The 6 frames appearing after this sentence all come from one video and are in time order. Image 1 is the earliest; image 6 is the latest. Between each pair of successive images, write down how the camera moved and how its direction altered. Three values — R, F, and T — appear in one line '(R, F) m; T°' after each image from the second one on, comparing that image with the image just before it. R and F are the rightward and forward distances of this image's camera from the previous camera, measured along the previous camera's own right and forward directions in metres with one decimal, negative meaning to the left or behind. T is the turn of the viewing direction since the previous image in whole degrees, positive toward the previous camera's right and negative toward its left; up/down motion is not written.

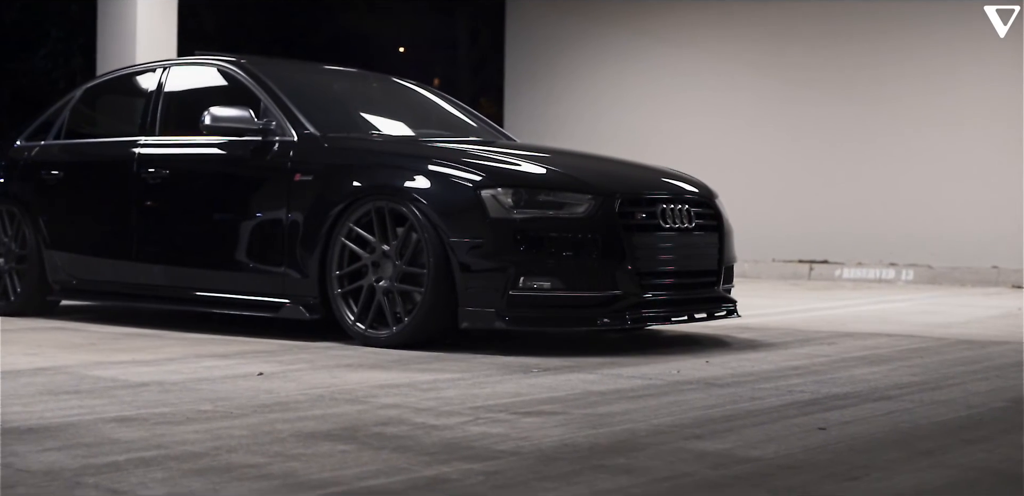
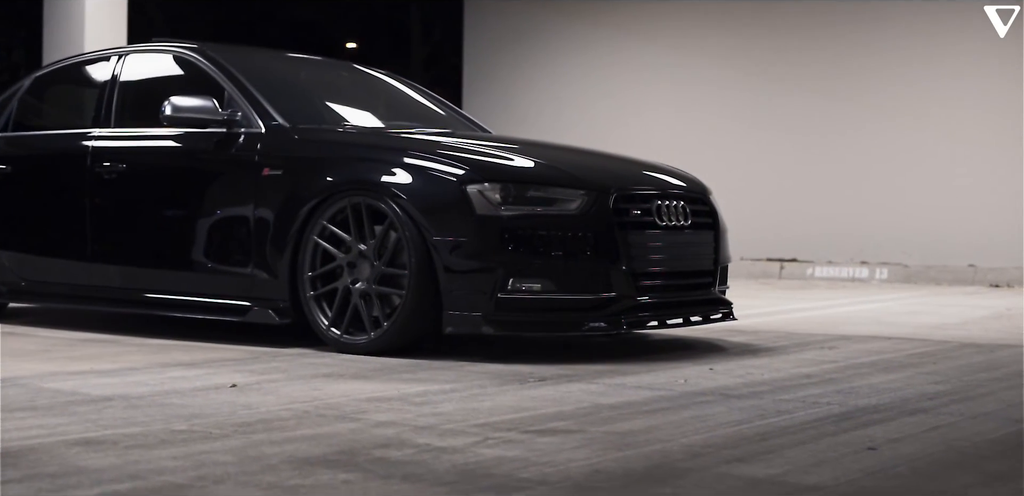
(-0.2, +0.4) m; +2°
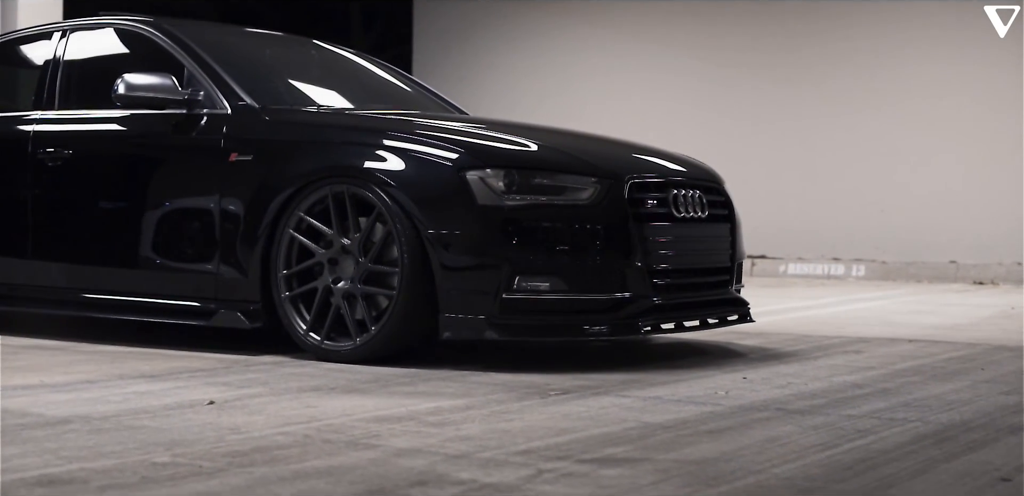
(-0.3, +0.5) m; +3°
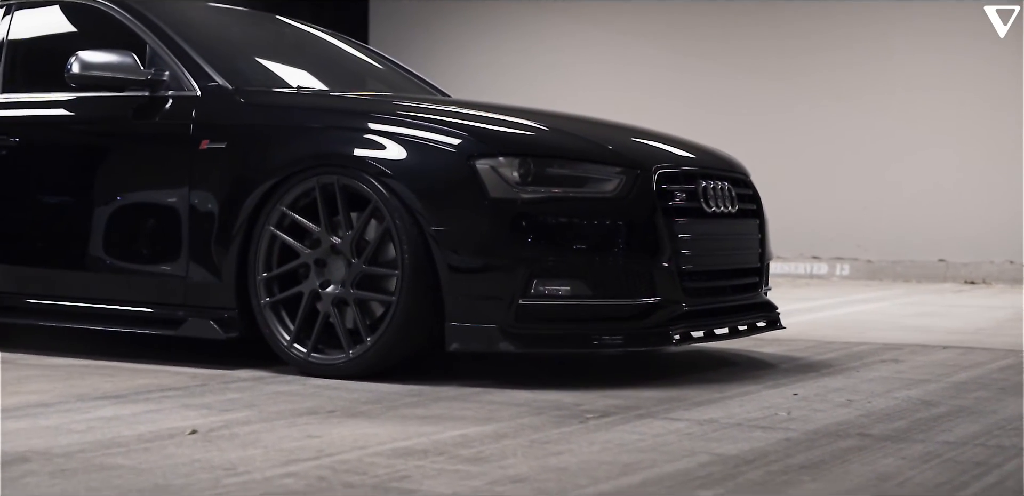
(-0.2, +0.5) m; +3°
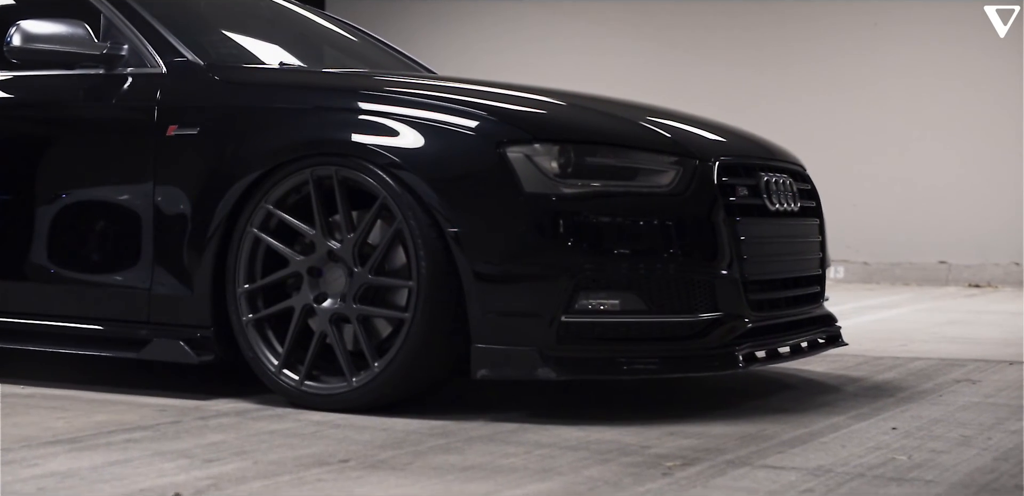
(-0.2, +0.7) m; +3°
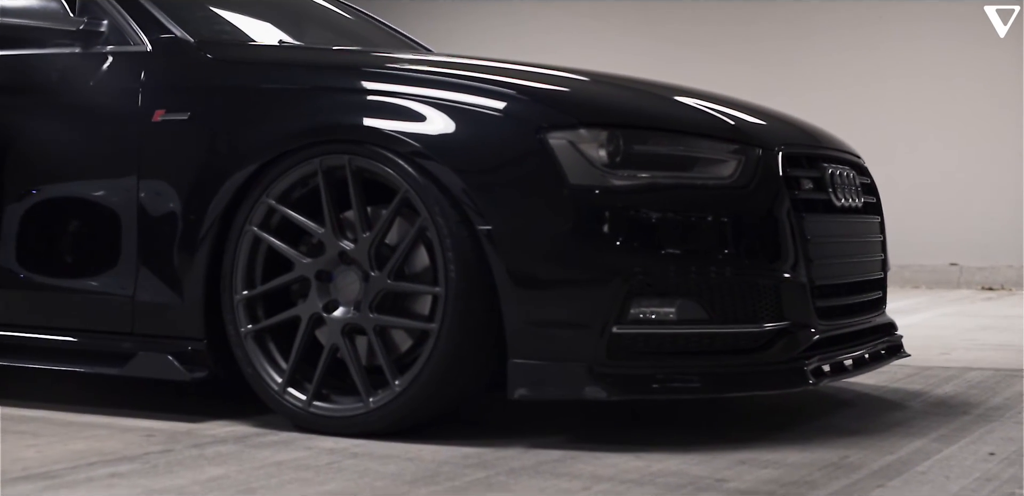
(-0.2, +0.4) m; +1°
